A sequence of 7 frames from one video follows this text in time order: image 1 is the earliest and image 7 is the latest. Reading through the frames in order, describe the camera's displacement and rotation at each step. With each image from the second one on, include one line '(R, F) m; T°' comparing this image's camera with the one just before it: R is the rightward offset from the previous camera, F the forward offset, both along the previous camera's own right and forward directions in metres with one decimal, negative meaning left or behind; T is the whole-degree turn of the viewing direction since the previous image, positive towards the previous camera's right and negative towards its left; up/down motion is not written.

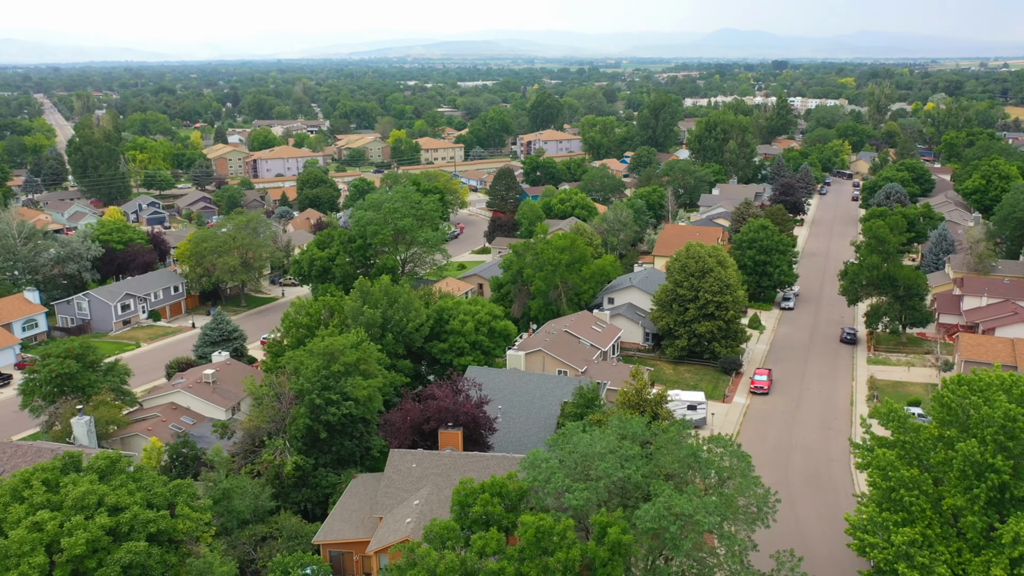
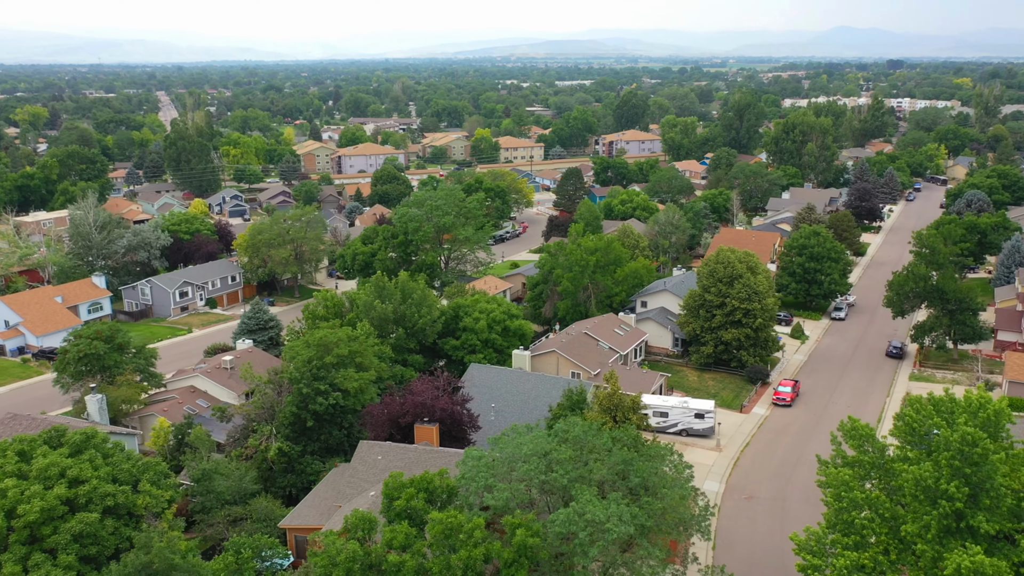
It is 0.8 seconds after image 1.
(+2.9, +0.1) m; -7°
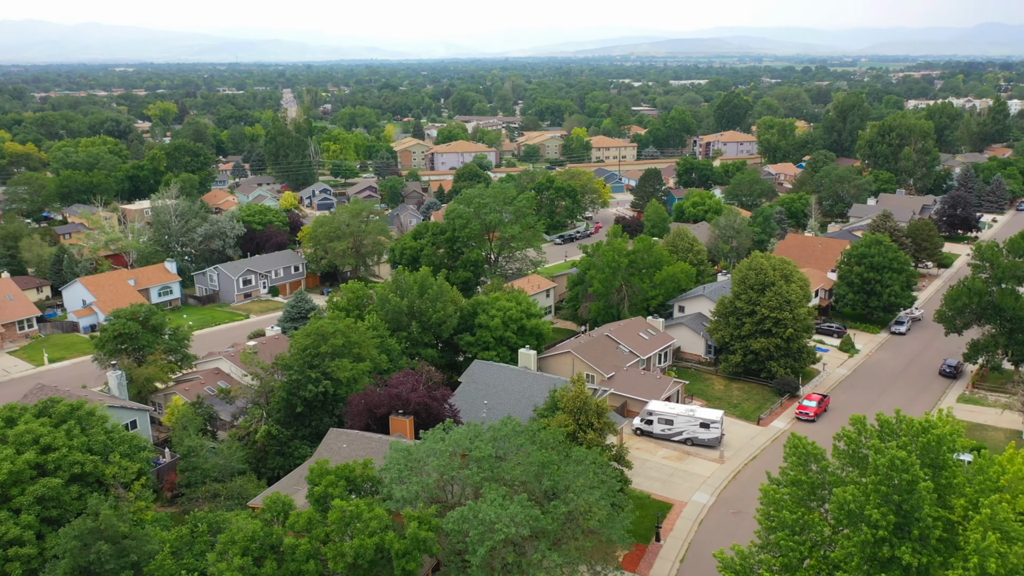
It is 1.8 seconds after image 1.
(+3.4, +0.2) m; -8°
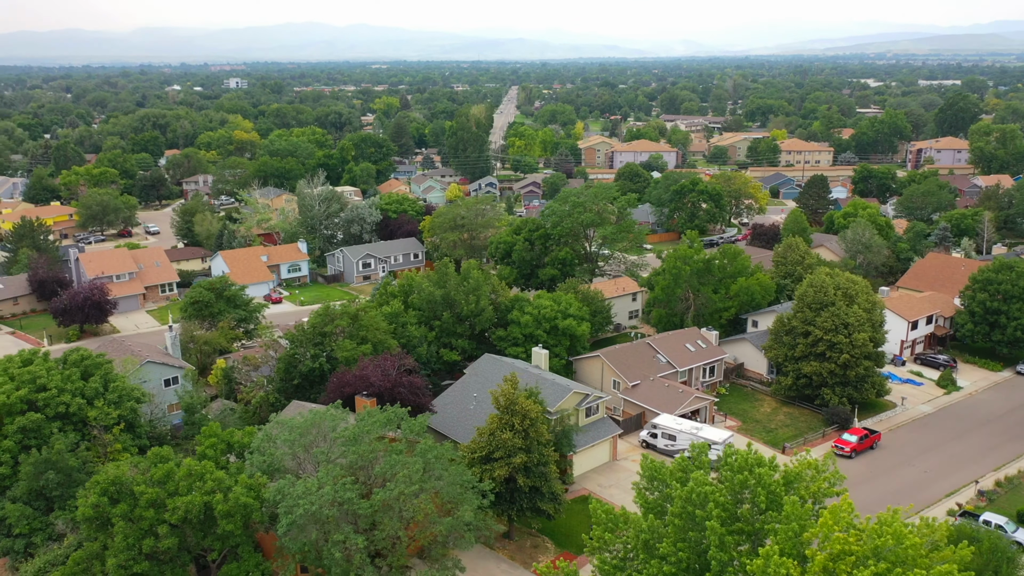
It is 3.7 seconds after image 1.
(+6.6, +0.7) m; -15°
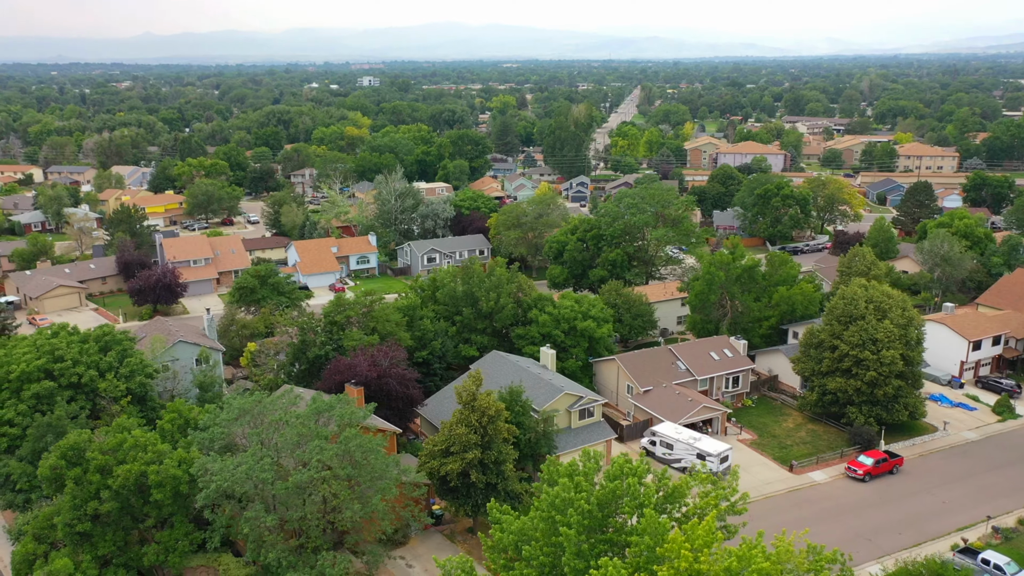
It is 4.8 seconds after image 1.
(+3.7, +0.2) m; -9°
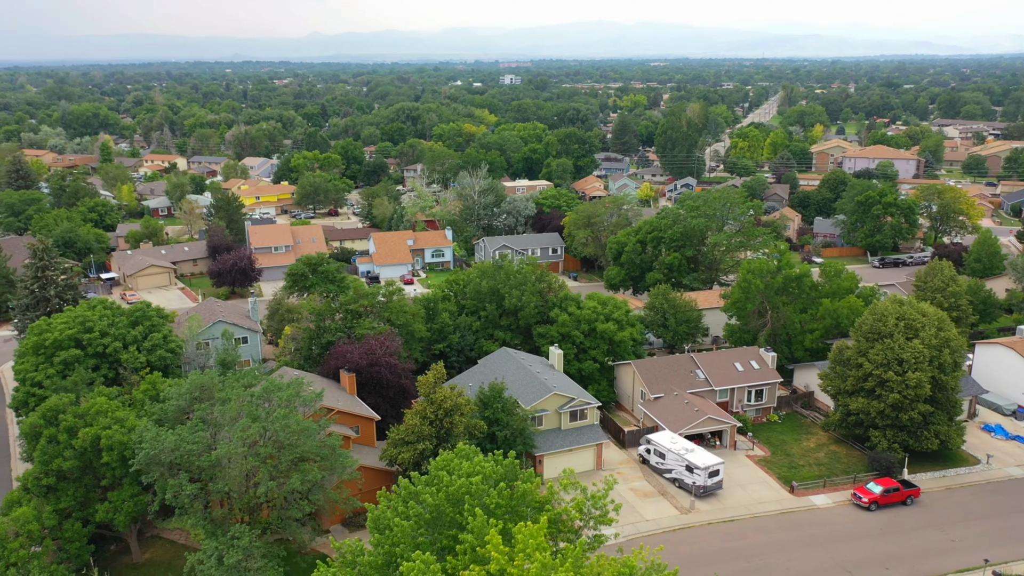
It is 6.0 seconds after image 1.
(+4.1, +0.3) m; -10°
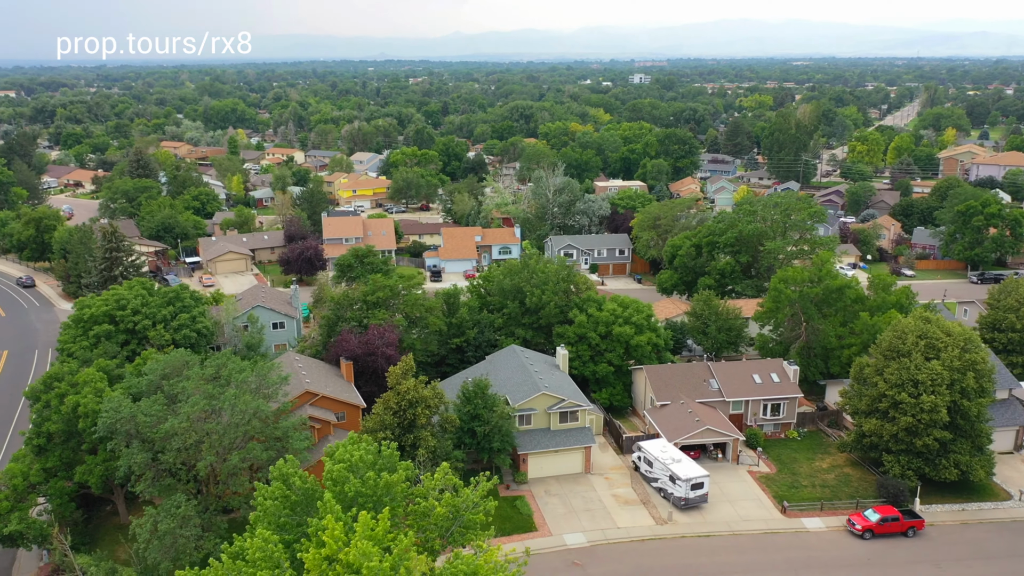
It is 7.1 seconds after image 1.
(+3.8, +0.2) m; -9°
